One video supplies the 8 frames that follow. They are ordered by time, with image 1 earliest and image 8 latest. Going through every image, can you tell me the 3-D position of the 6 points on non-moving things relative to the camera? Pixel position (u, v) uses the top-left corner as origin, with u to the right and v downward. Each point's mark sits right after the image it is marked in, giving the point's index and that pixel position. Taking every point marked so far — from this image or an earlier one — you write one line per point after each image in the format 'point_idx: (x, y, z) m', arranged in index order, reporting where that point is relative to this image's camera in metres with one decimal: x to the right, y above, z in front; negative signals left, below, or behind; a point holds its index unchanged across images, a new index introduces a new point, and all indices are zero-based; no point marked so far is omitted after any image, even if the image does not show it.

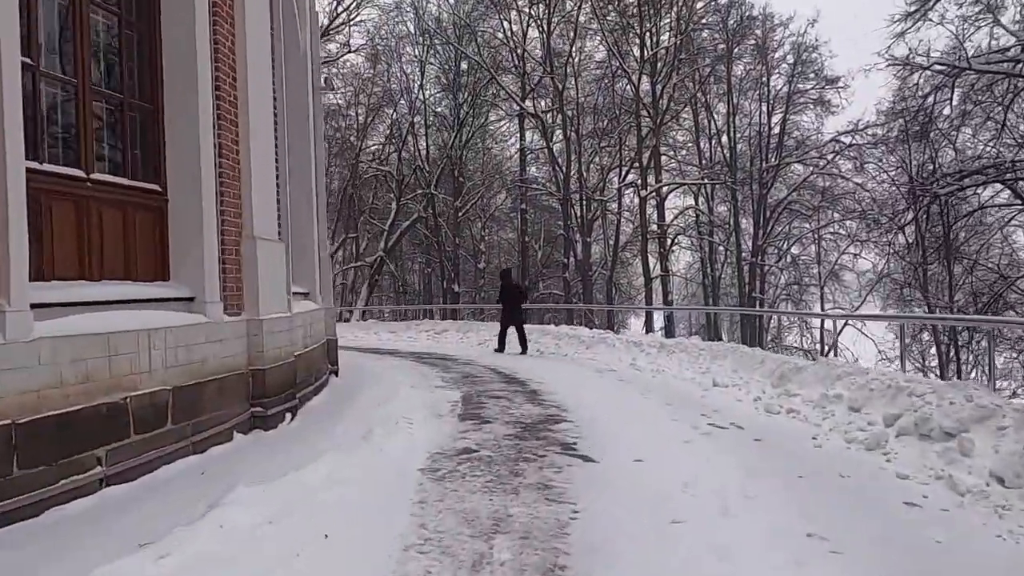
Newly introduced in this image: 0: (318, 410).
0: (-1.4, -0.9, +4.8) m
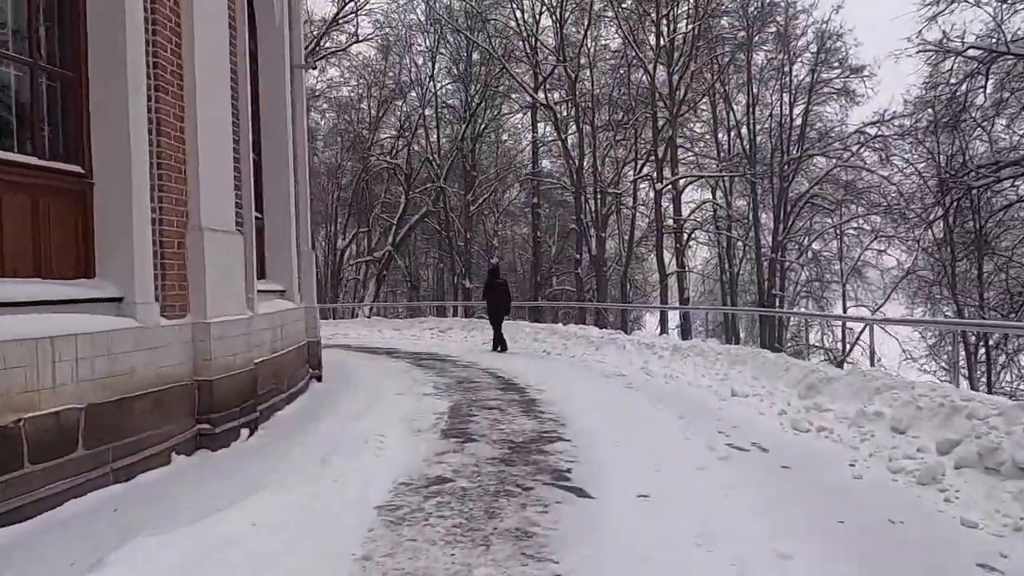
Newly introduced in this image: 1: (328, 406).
0: (-1.5, -0.9, +4.3) m
1: (-1.4, -0.9, +5.0) m
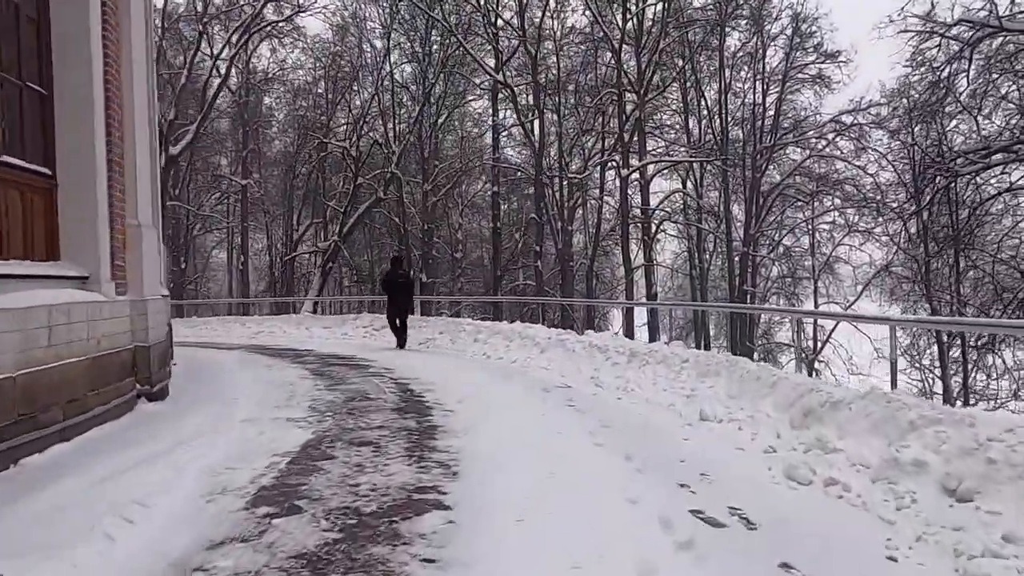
0: (-2.1, -0.8, +2.8) m
1: (-2.0, -0.8, +3.5) m
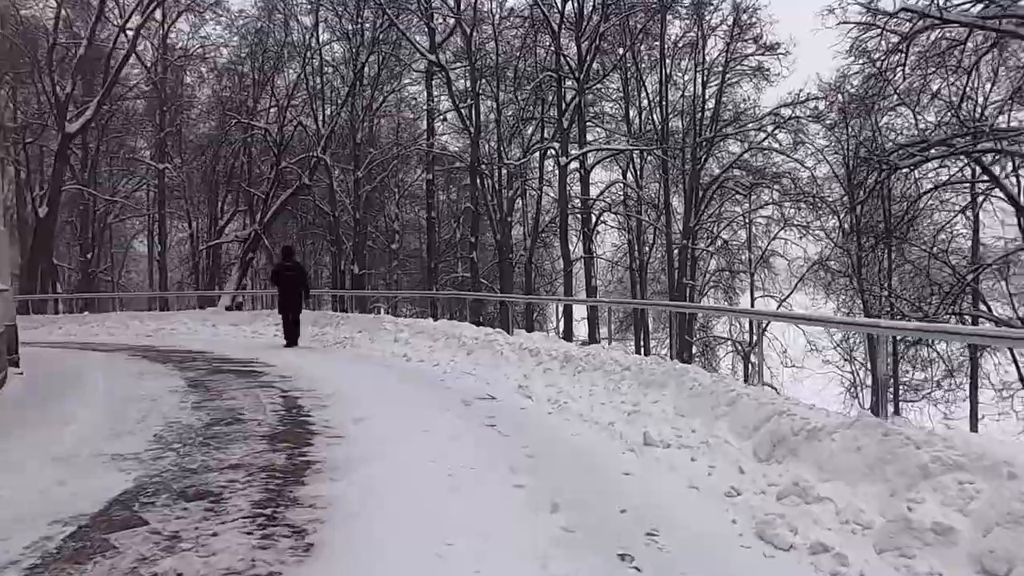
0: (-2.4, -0.8, +1.8) m
1: (-2.4, -0.8, +2.5) m
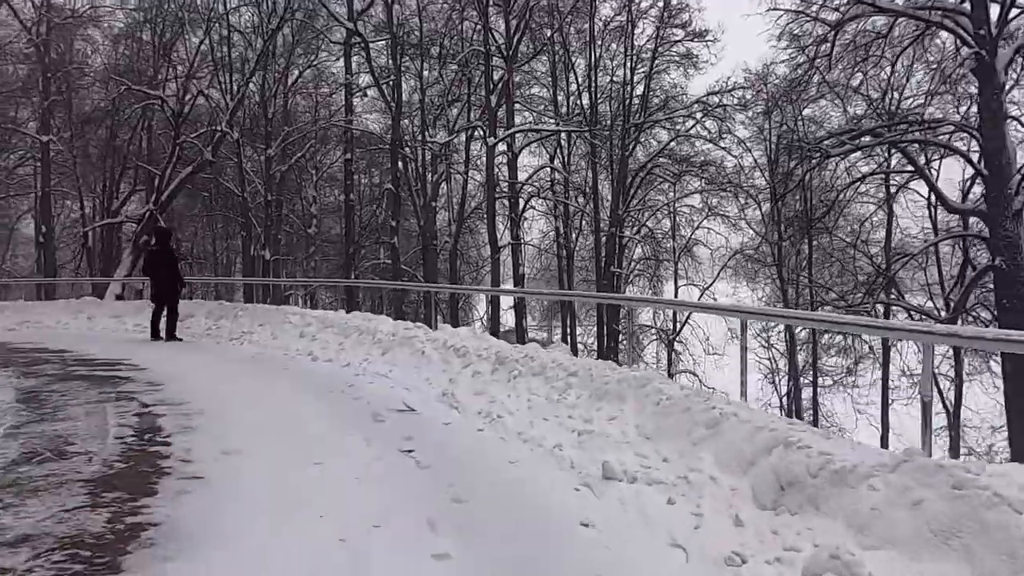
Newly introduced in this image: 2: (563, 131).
0: (-2.5, -0.8, +0.7) m
1: (-2.6, -0.8, +1.4) m
2: (+1.5, +4.7, +19.7) m
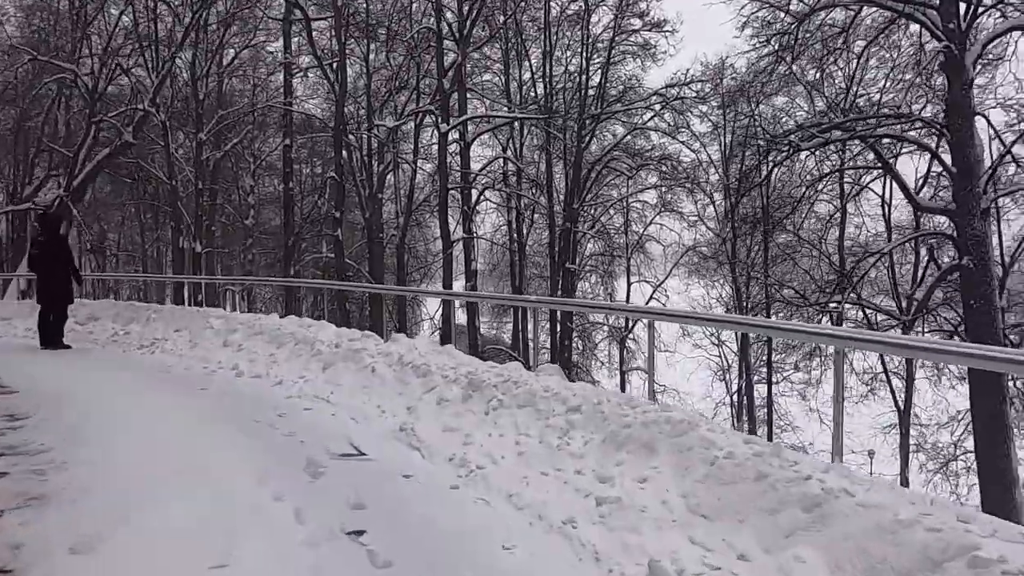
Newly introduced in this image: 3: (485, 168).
0: (-2.4, -0.8, -0.3) m
1: (-2.5, -0.8, +0.3) m
2: (+0.1, +4.8, +18.8) m
3: (-0.8, +3.5, +19.3) m
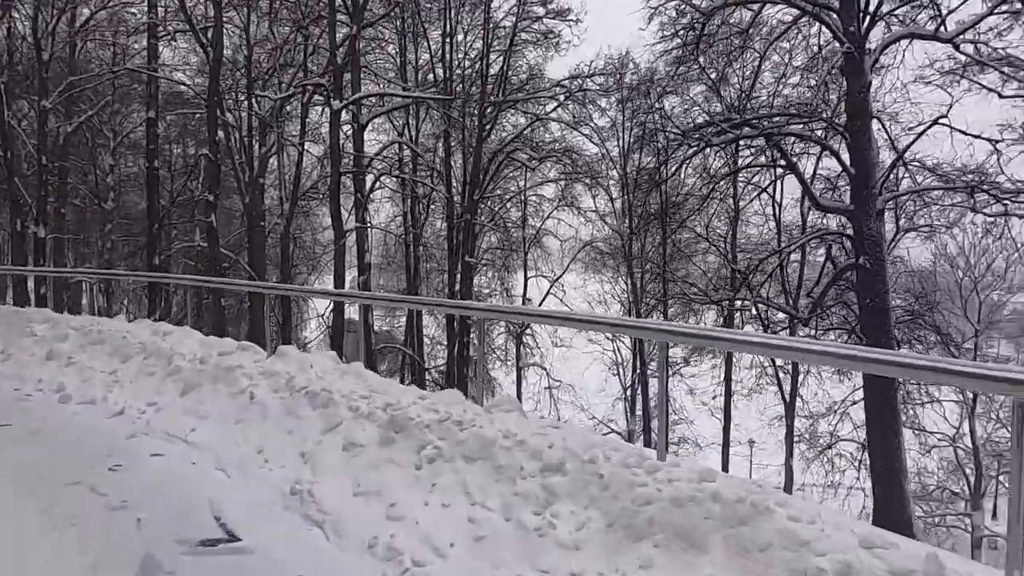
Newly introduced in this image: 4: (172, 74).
0: (-2.0, -0.9, -1.6) m
1: (-2.2, -0.8, -1.0) m
2: (-2.6, +4.9, +17.6) m
3: (-3.6, +3.7, +18.1) m
4: (-9.4, +5.9, +18.3) m
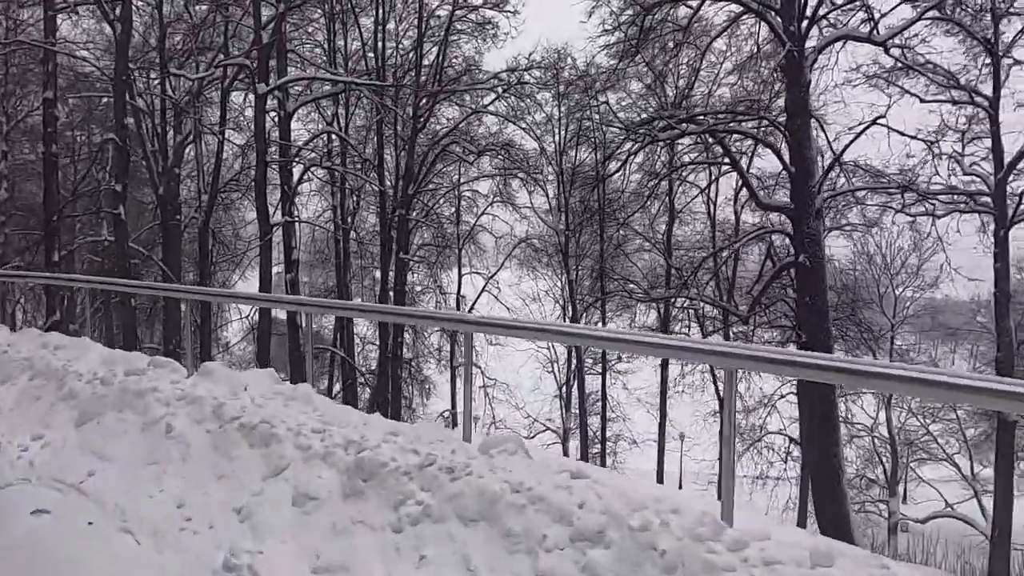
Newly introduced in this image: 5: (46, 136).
0: (-1.5, -0.9, -2.3) m
1: (-1.8, -0.9, -1.7) m
2: (-4.2, +5.0, +16.8) m
3: (-5.3, +3.7, +17.1) m
4: (-11.1, +6.0, +16.7) m
5: (-10.9, +3.6, +15.5) m
